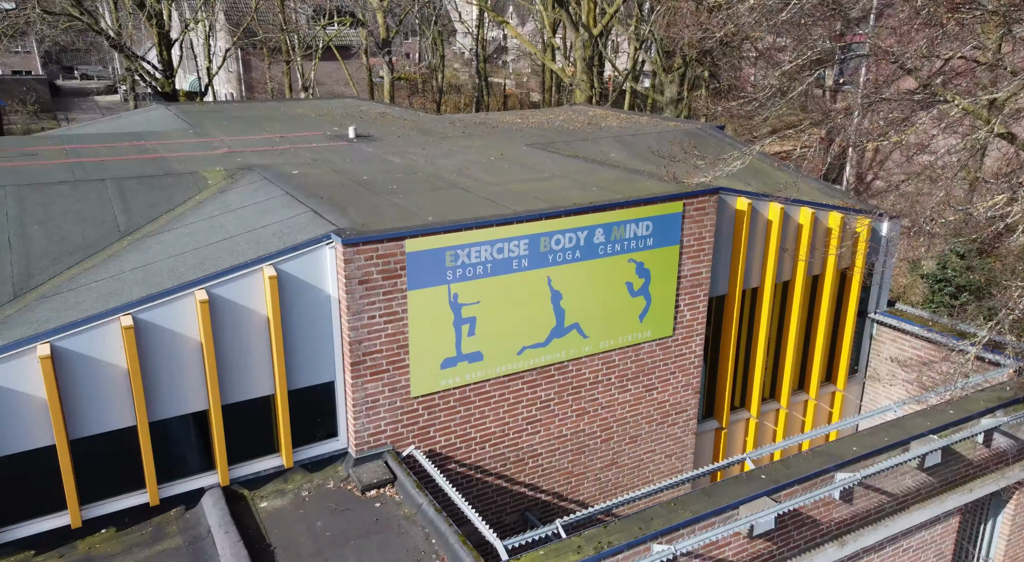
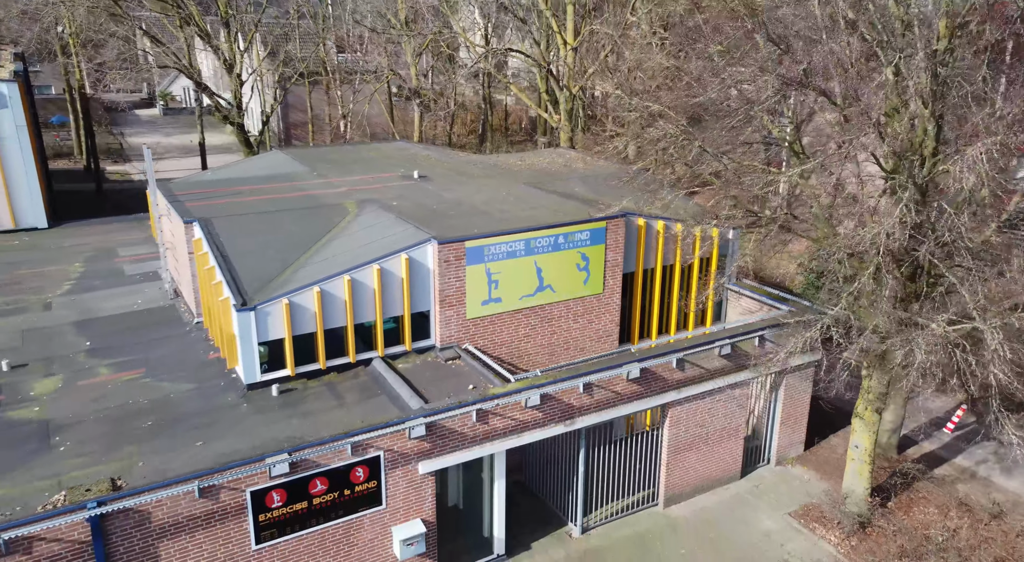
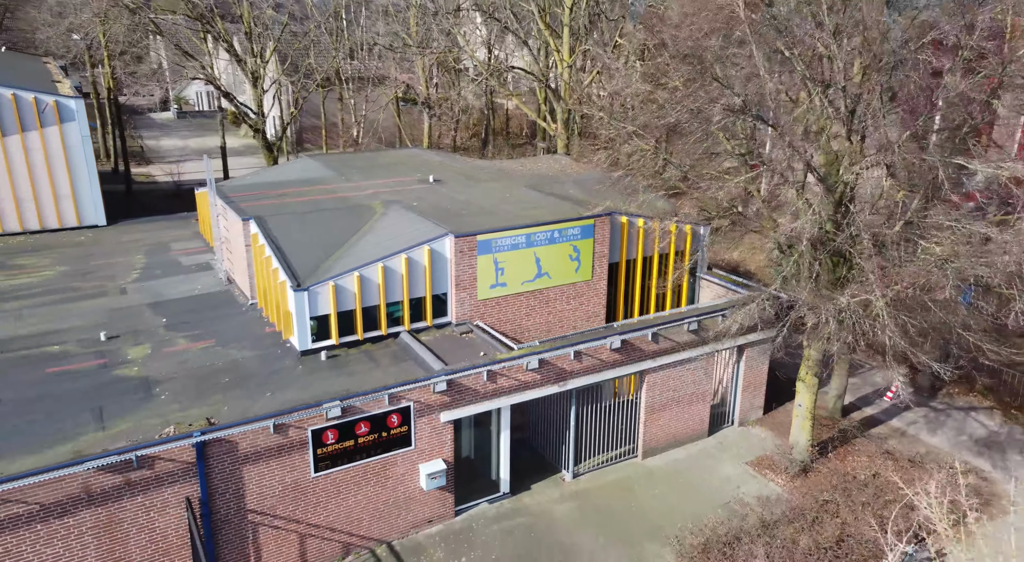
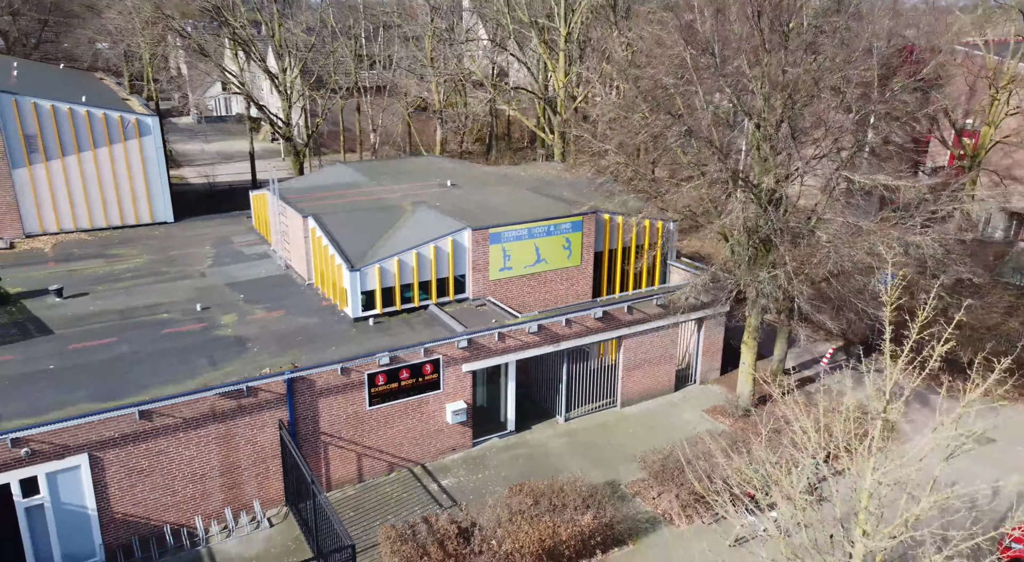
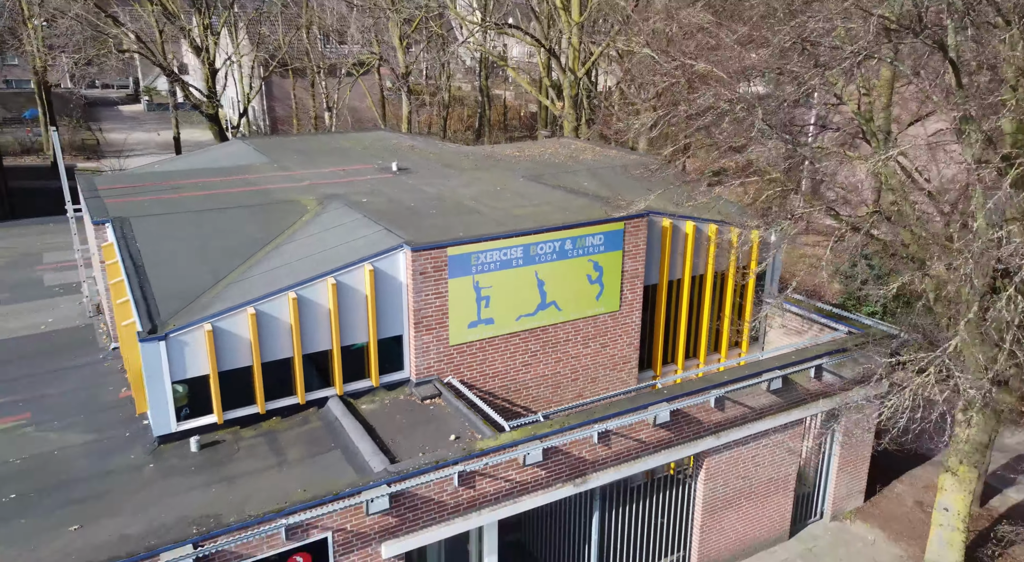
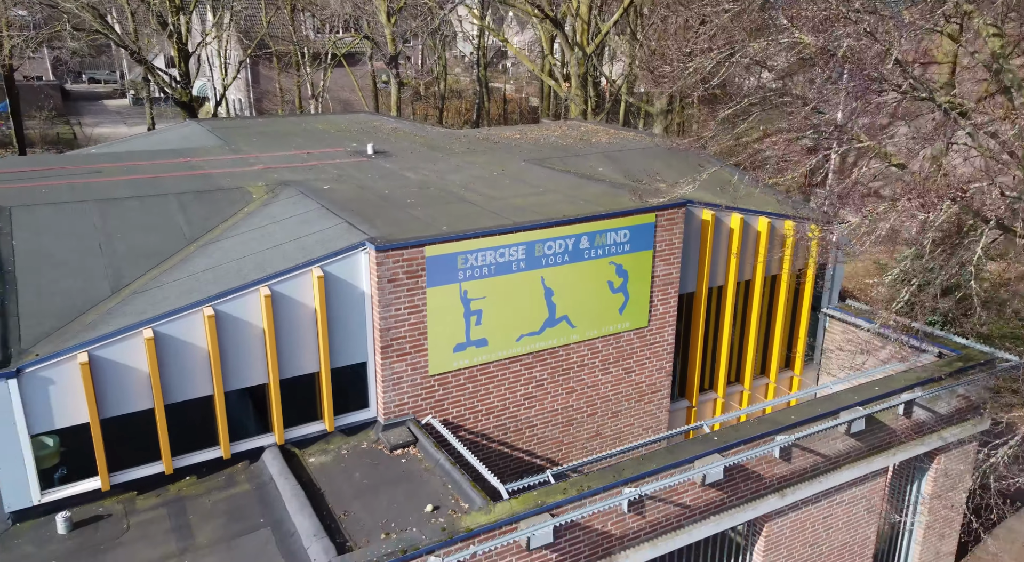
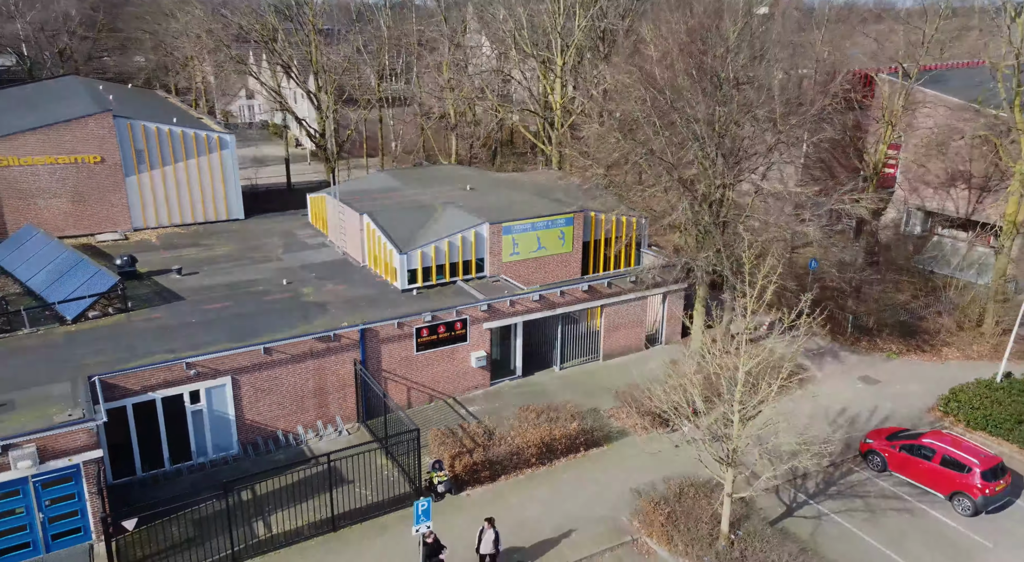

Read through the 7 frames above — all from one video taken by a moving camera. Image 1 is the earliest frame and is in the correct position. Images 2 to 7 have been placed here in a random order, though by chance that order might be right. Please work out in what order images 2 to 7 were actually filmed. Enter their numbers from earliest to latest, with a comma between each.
6, 5, 2, 3, 4, 7
